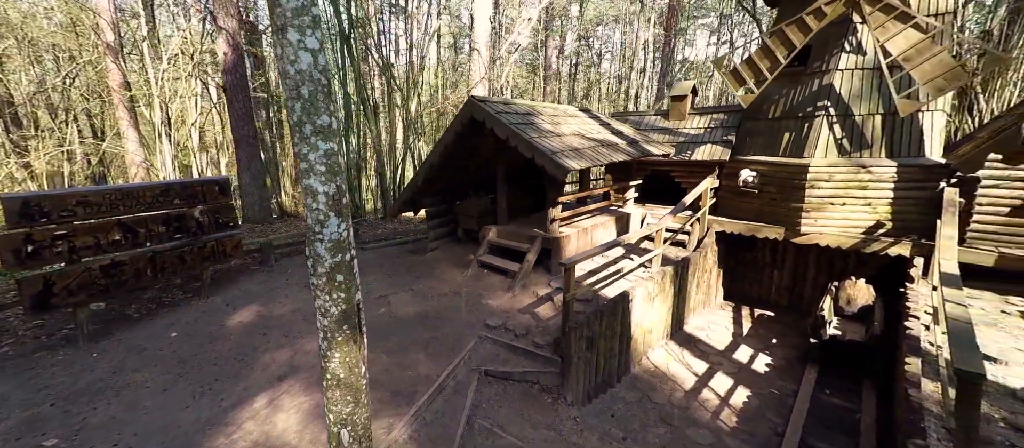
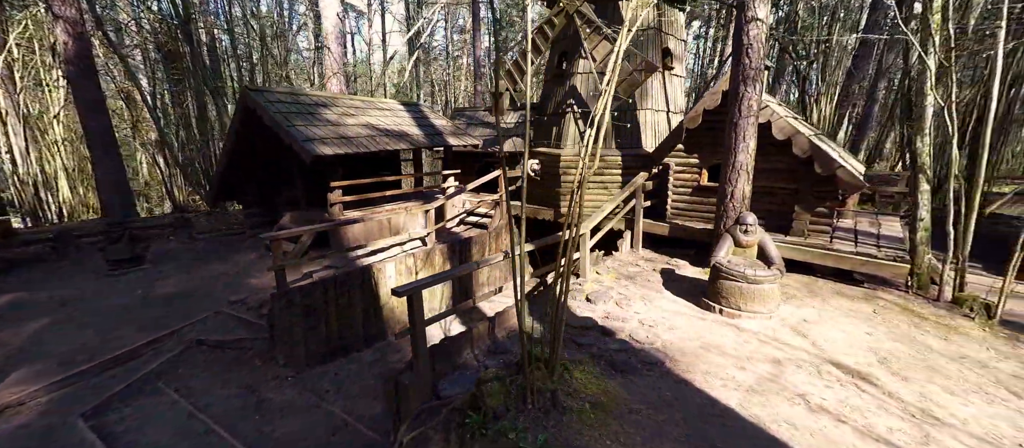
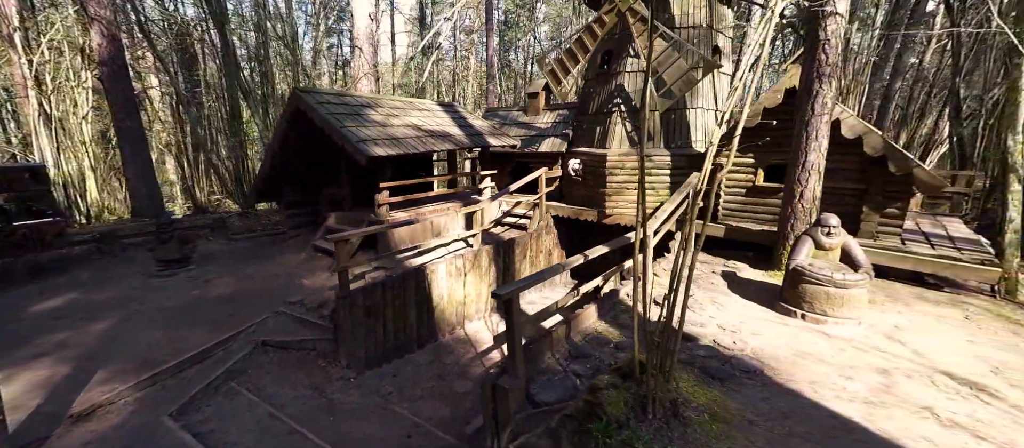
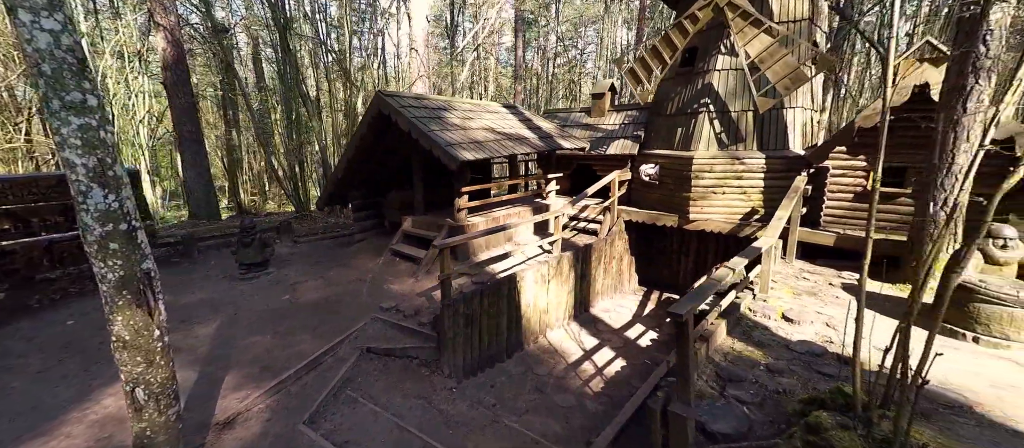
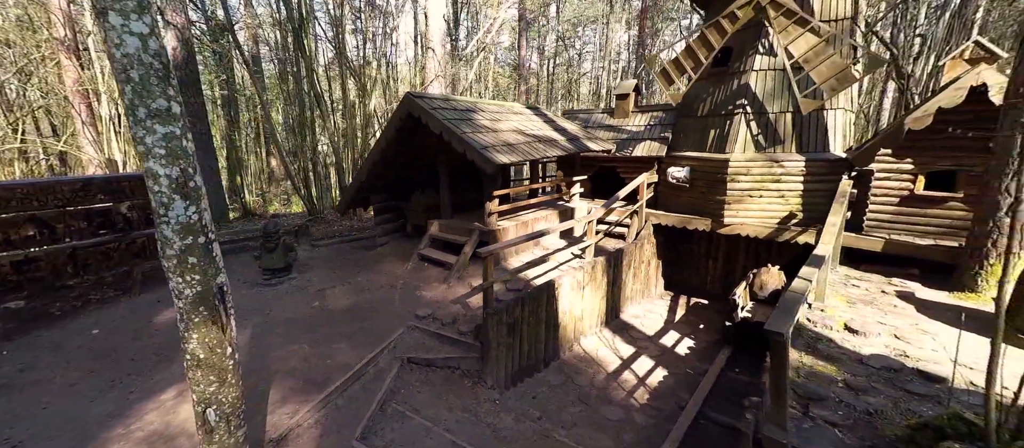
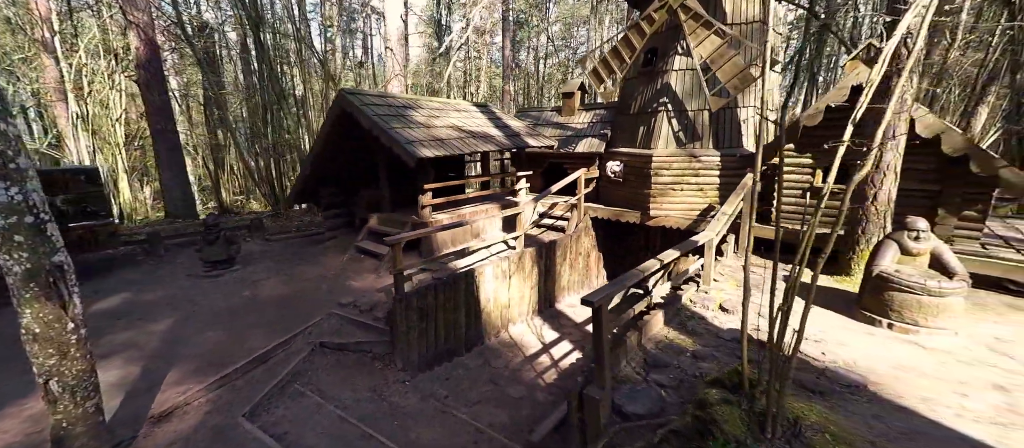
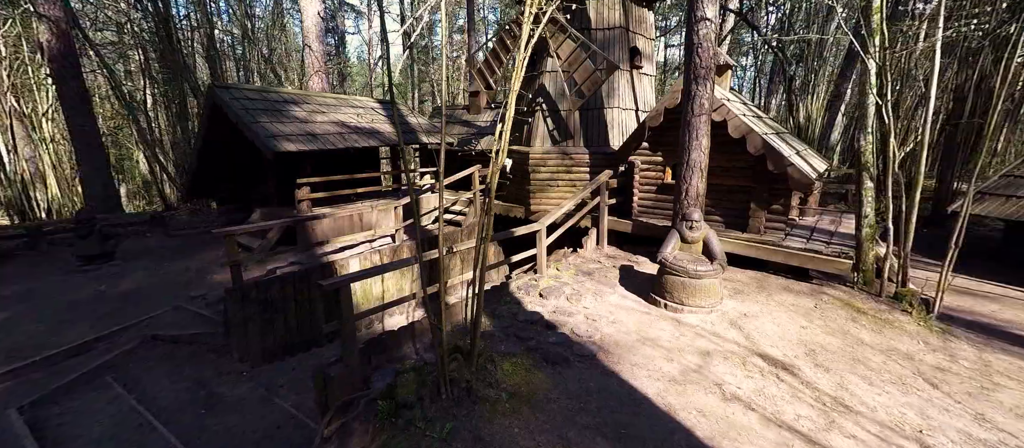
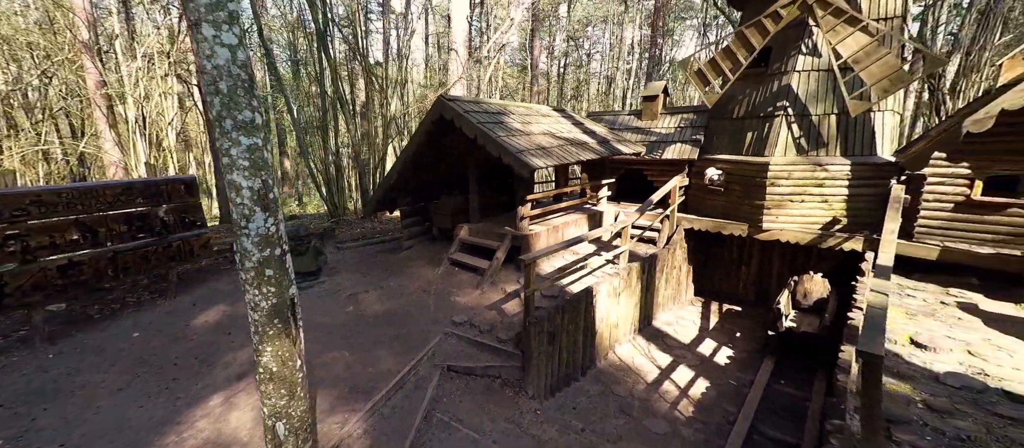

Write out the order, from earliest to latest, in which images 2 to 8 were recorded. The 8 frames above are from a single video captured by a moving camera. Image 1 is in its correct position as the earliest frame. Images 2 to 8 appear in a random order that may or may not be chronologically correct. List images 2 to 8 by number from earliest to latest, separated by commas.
8, 5, 4, 6, 3, 2, 7
